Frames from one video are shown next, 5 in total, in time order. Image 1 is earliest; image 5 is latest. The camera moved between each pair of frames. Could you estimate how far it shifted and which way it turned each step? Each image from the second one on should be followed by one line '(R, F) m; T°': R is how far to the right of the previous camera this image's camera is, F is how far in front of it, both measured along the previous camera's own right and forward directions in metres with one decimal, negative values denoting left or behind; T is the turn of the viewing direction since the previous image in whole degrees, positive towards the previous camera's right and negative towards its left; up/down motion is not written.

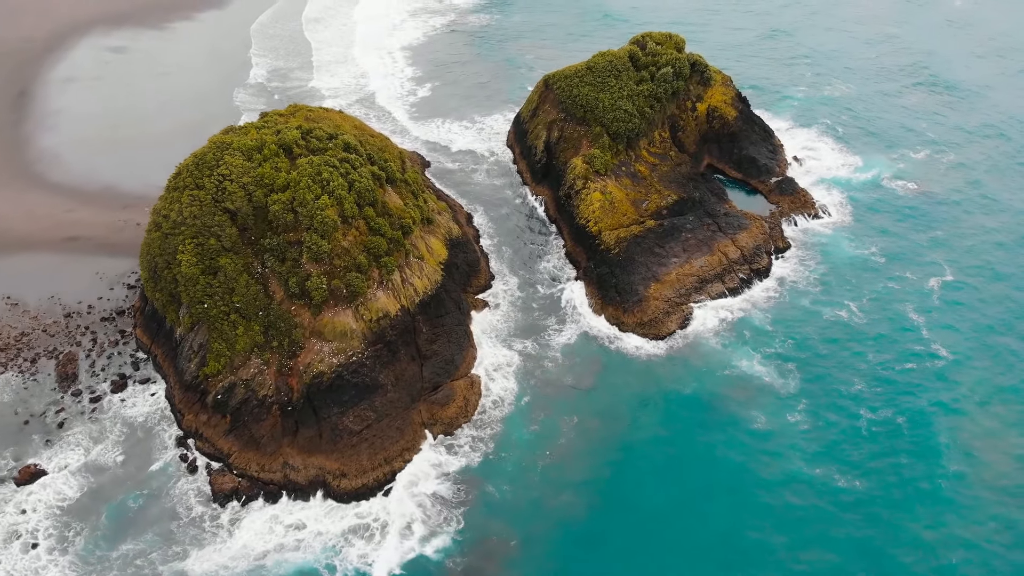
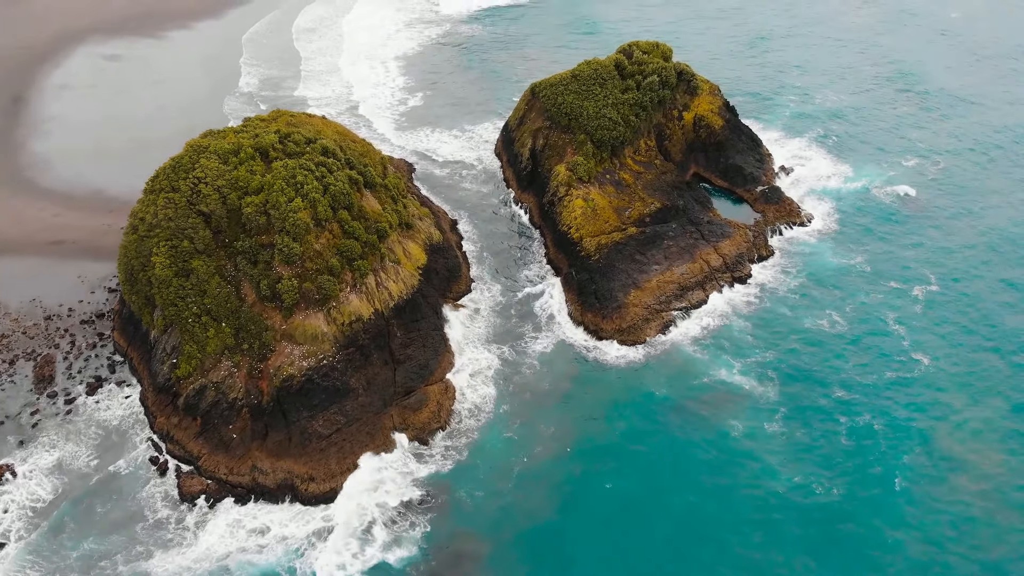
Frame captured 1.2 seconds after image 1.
(+1.6, 0.0) m; 0°
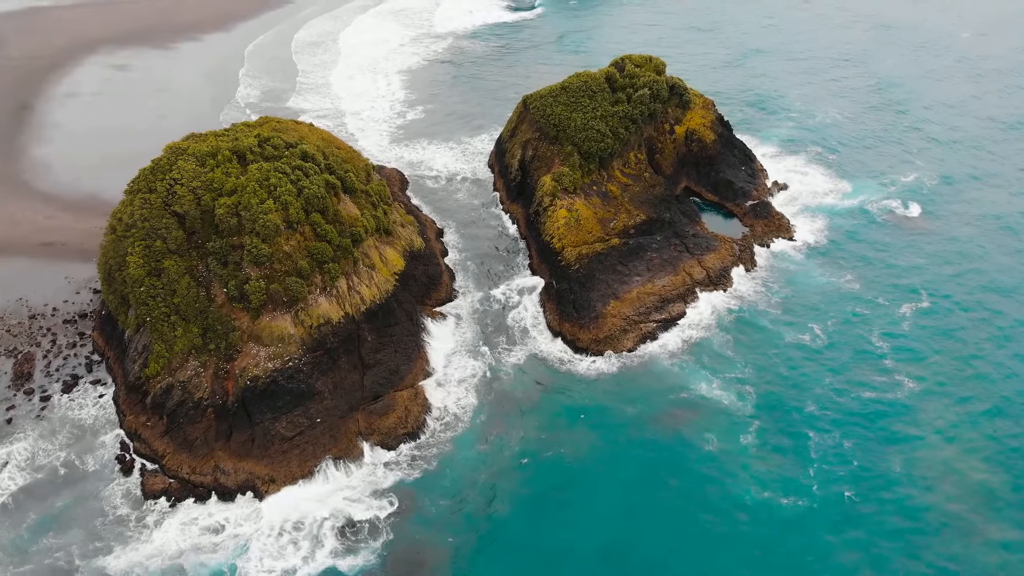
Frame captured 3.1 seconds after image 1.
(+2.4, +0.1) m; -1°
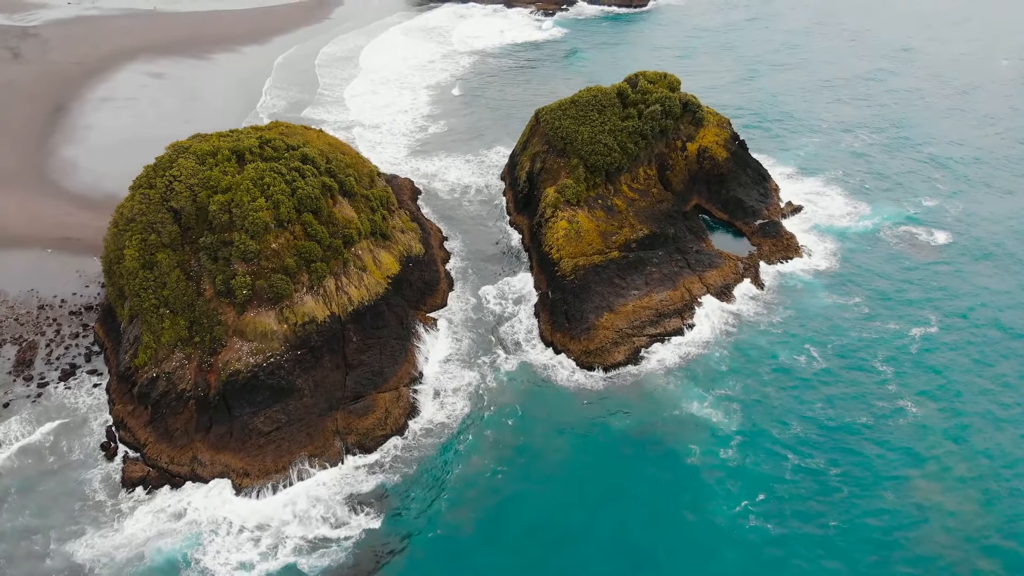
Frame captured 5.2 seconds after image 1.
(+2.5, +0.2) m; -3°
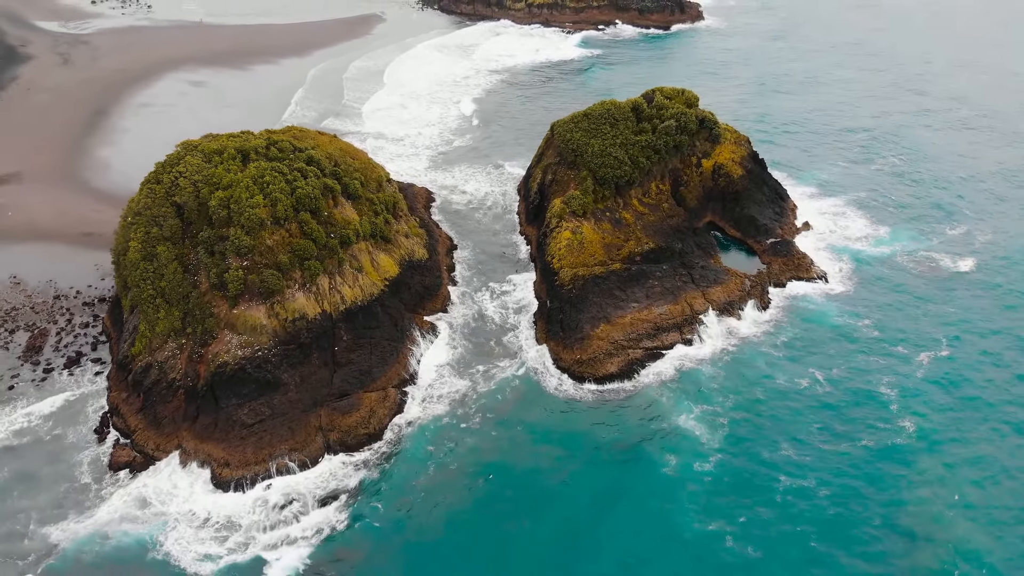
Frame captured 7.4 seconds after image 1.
(+2.4, +0.2) m; -3°
